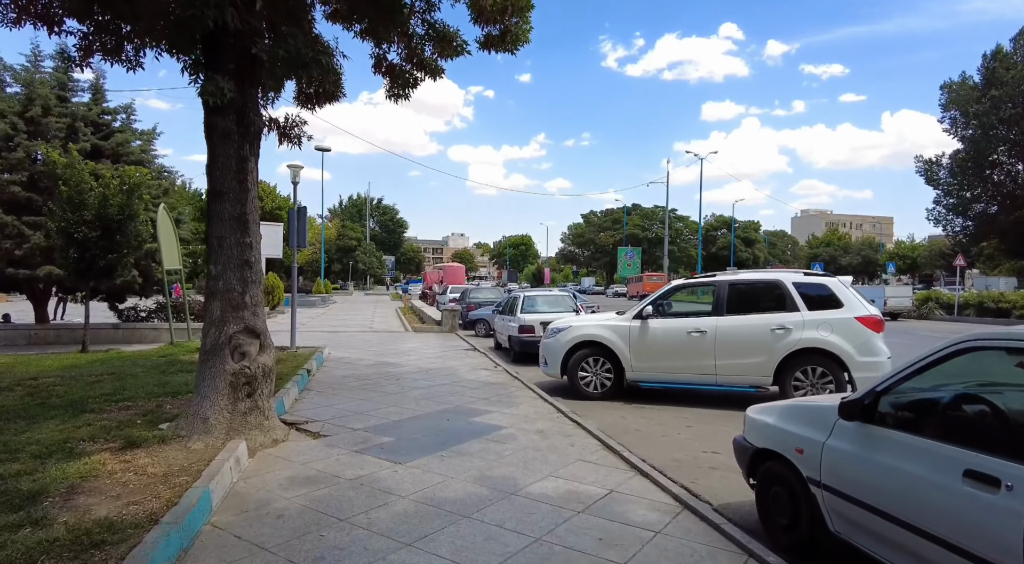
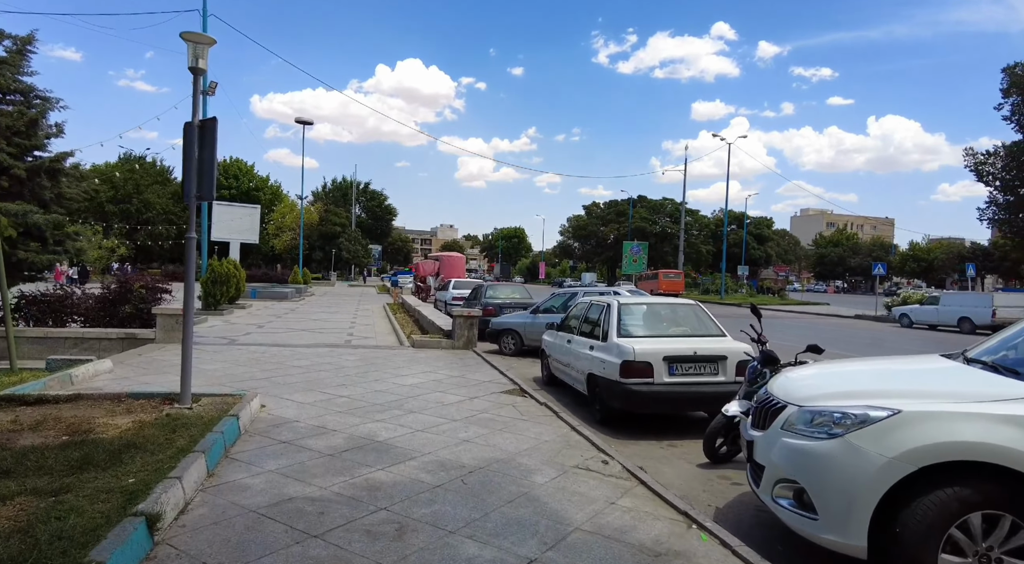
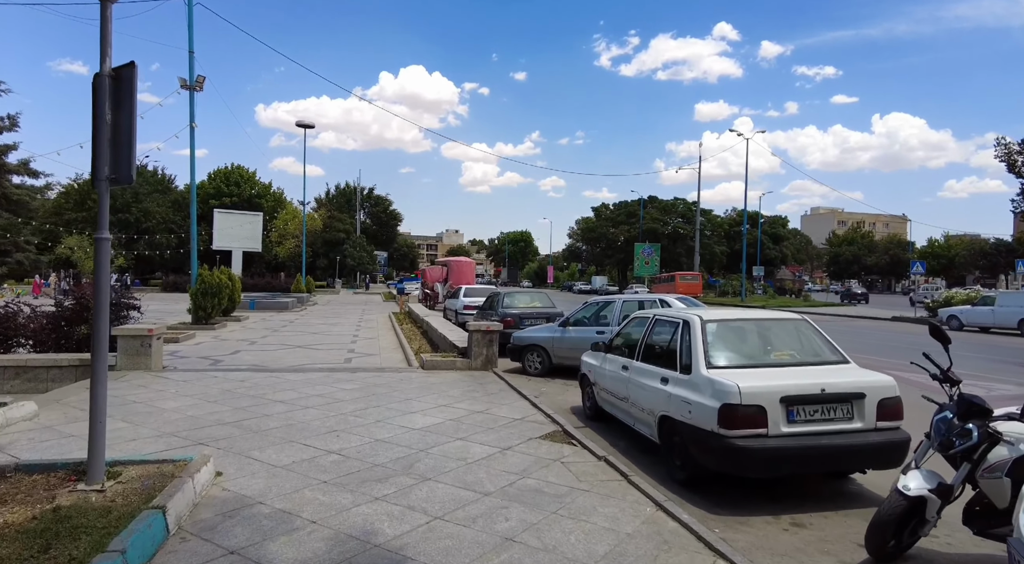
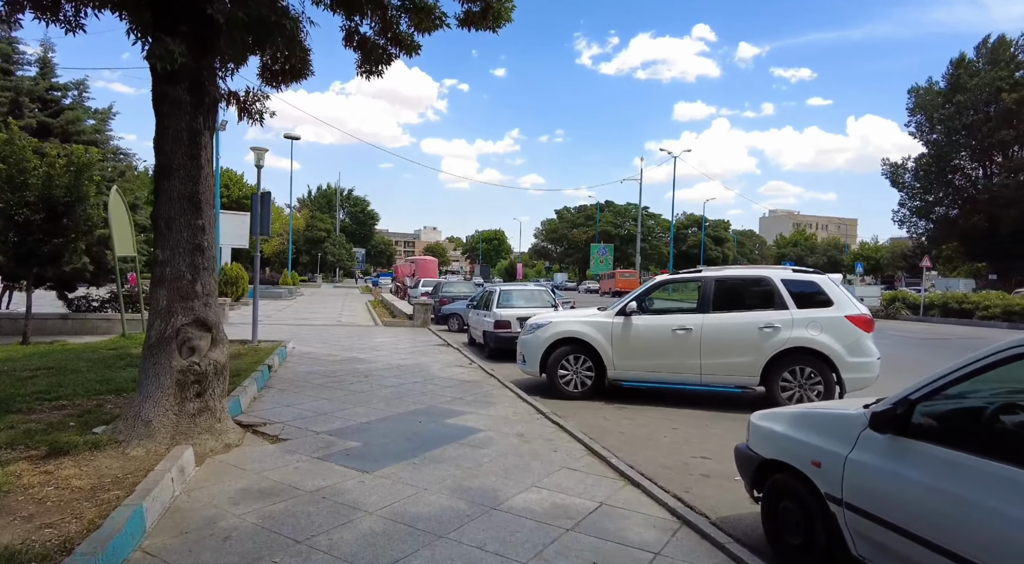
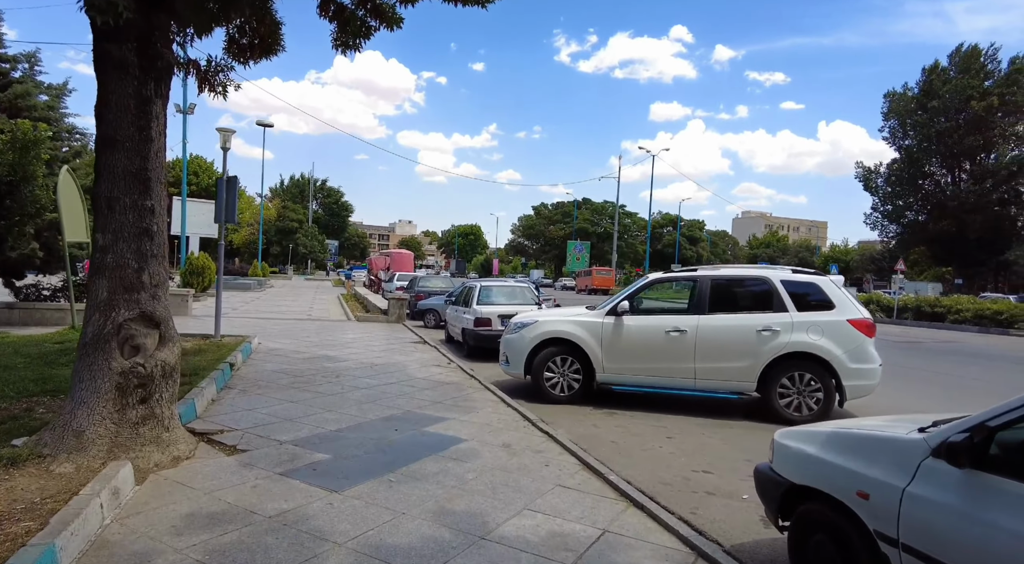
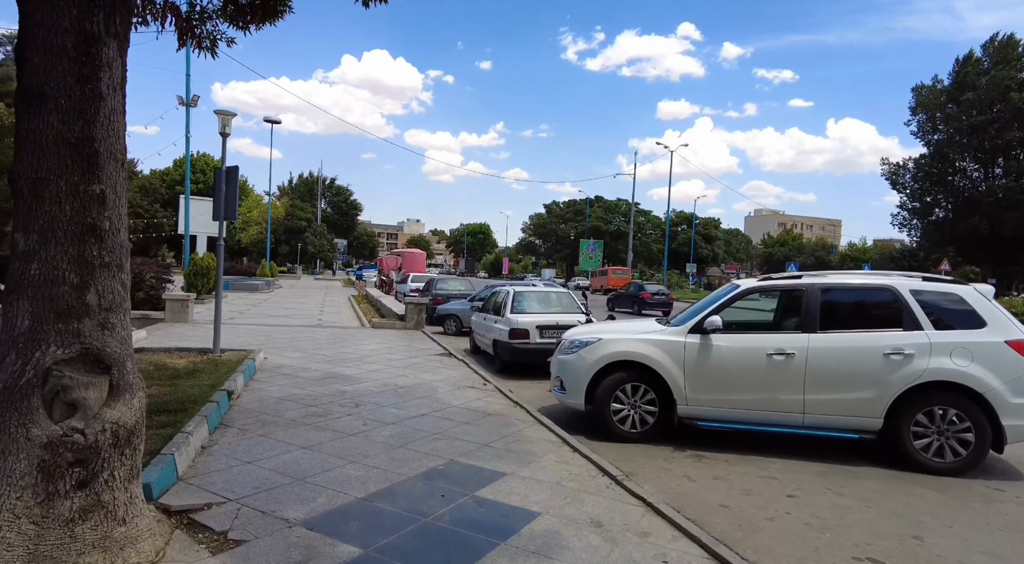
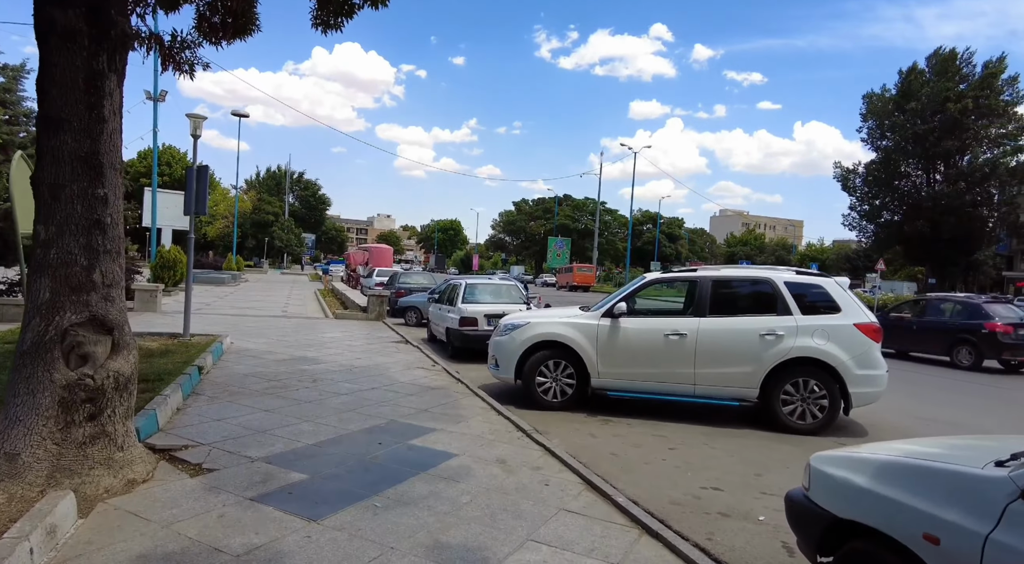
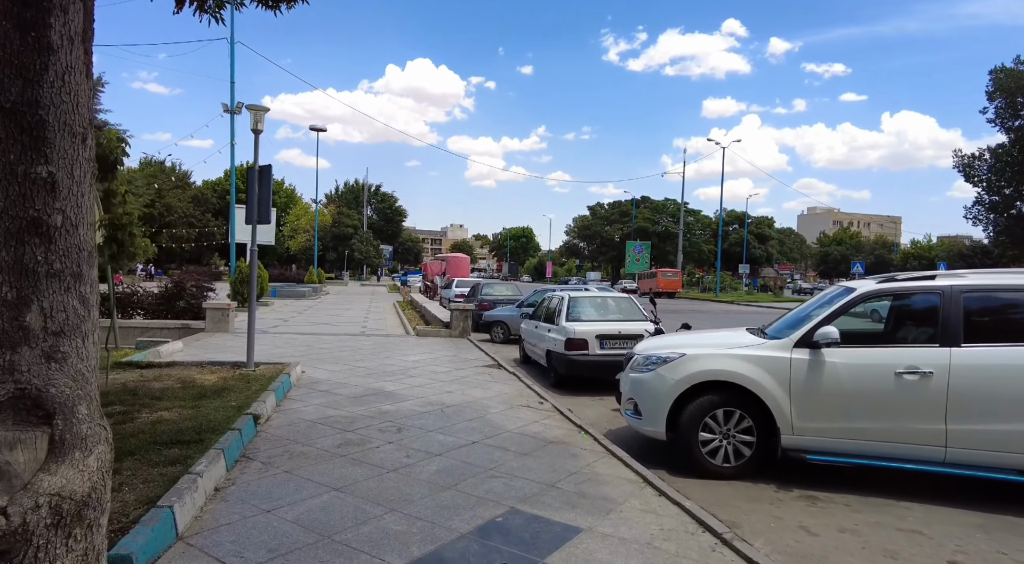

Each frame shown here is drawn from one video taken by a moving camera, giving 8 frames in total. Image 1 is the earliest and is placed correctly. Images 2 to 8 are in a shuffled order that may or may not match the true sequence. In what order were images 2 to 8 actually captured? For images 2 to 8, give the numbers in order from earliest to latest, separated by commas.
4, 5, 7, 6, 8, 2, 3
